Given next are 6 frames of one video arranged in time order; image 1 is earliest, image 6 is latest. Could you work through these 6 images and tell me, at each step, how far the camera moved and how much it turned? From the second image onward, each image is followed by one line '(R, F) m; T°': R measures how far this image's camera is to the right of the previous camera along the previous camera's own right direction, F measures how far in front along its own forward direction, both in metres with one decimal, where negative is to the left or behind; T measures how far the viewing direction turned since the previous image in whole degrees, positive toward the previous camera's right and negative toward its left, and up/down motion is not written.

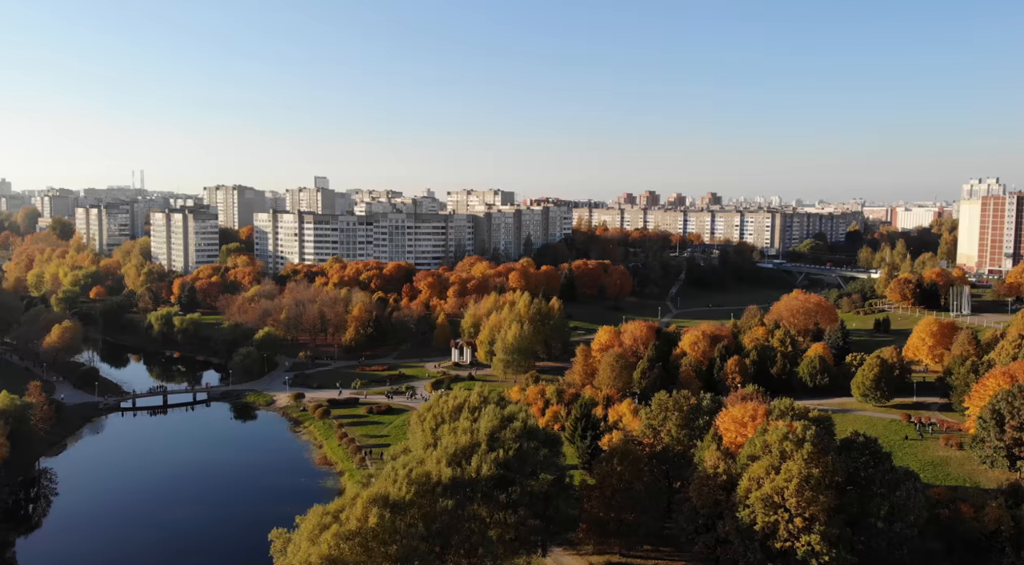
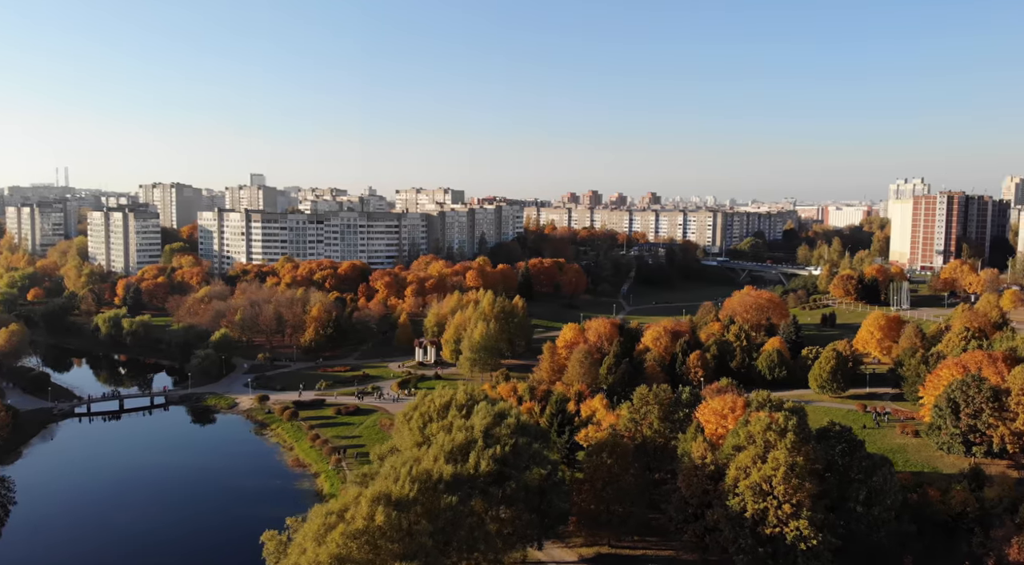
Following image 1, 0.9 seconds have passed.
(-2.0, -0.3) m; +5°
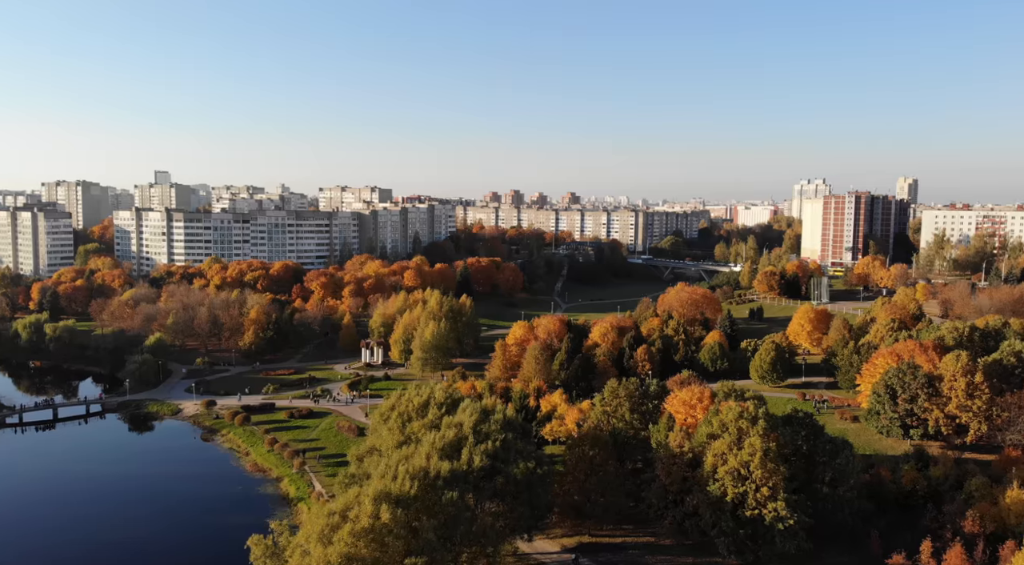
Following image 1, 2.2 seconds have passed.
(-2.7, -0.4) m; +6°
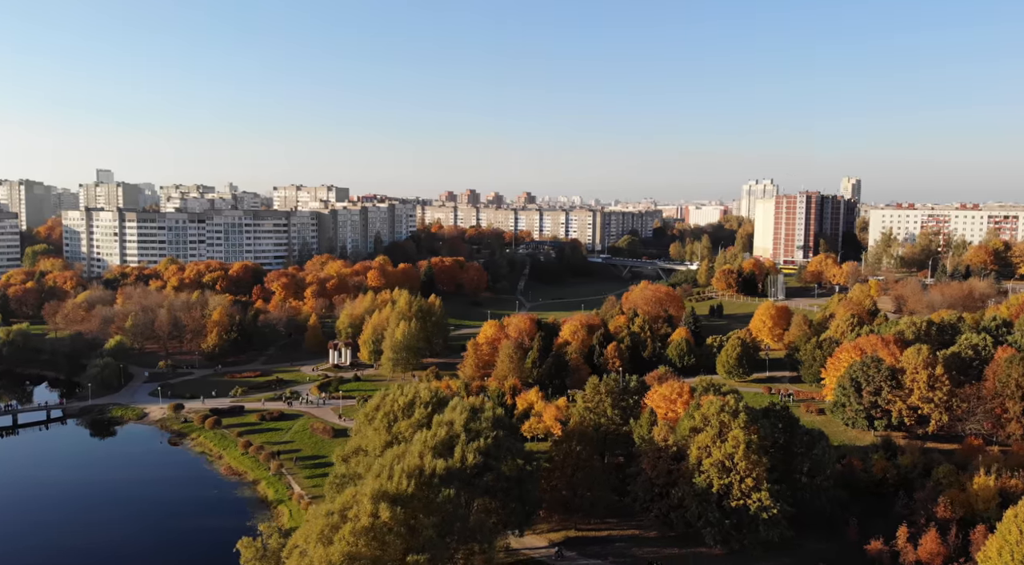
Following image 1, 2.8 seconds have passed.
(-1.4, -0.3) m; +4°
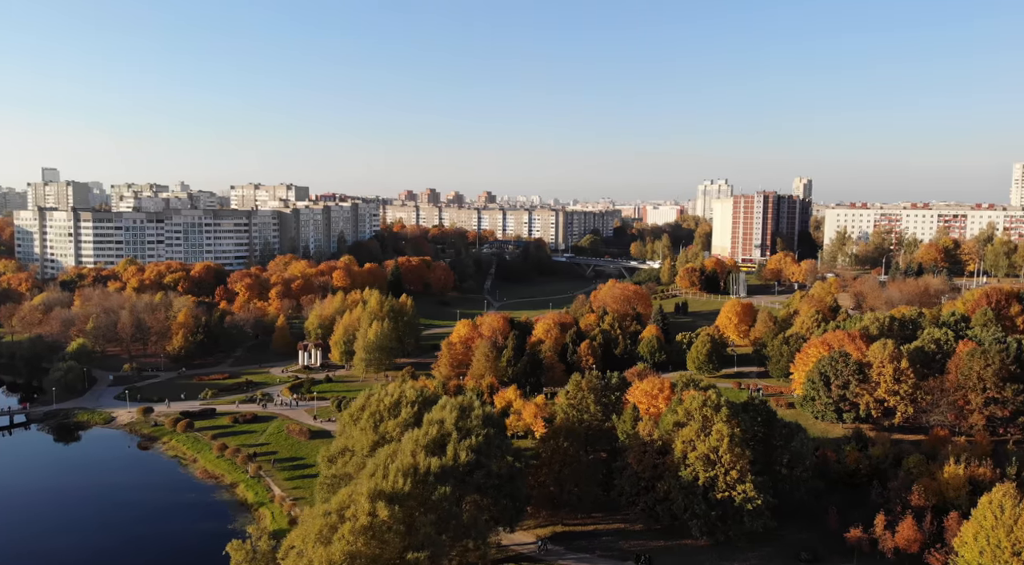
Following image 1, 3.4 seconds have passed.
(-1.2, -0.2) m; +3°
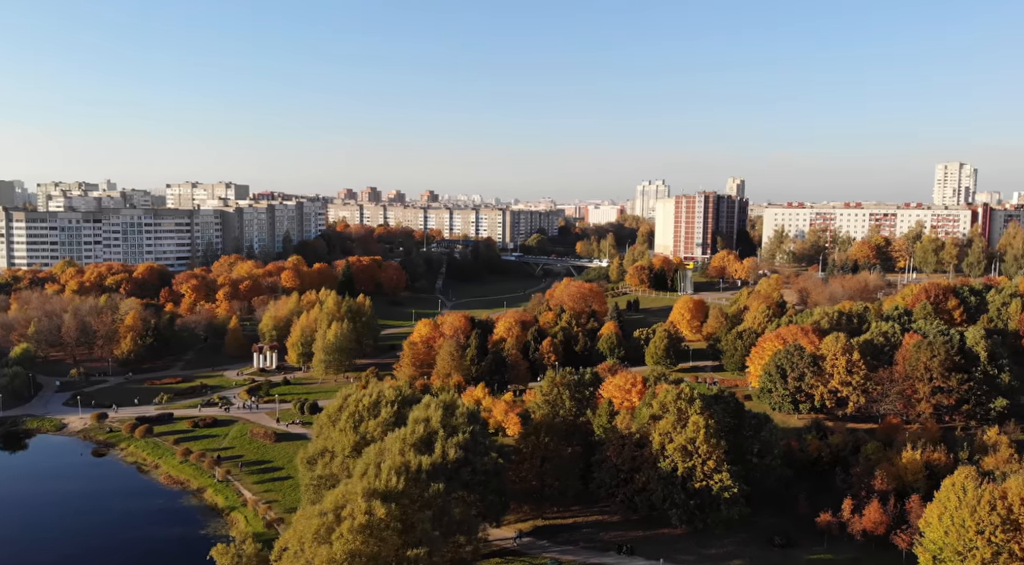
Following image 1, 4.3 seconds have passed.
(-1.8, -0.4) m; +5°
